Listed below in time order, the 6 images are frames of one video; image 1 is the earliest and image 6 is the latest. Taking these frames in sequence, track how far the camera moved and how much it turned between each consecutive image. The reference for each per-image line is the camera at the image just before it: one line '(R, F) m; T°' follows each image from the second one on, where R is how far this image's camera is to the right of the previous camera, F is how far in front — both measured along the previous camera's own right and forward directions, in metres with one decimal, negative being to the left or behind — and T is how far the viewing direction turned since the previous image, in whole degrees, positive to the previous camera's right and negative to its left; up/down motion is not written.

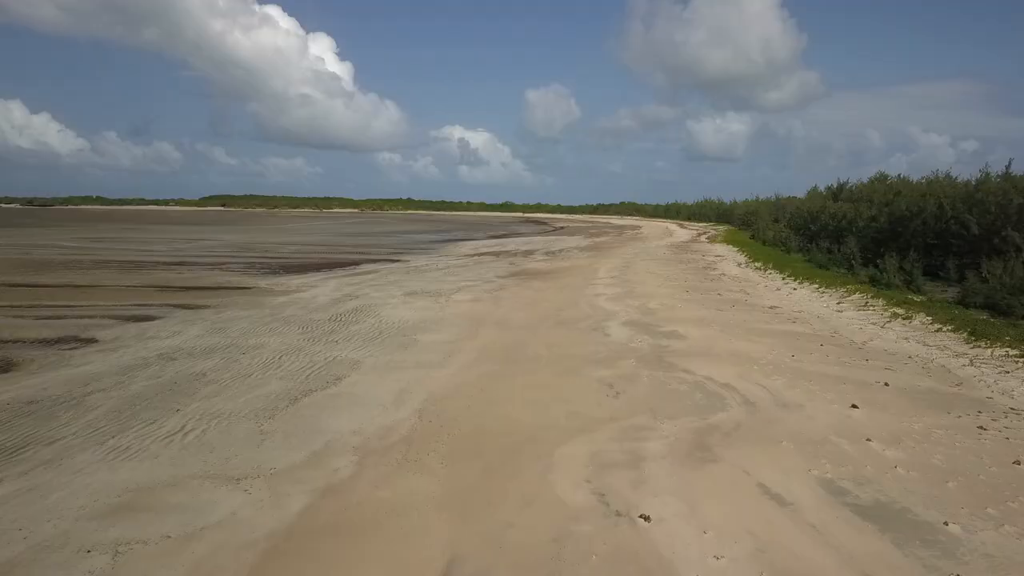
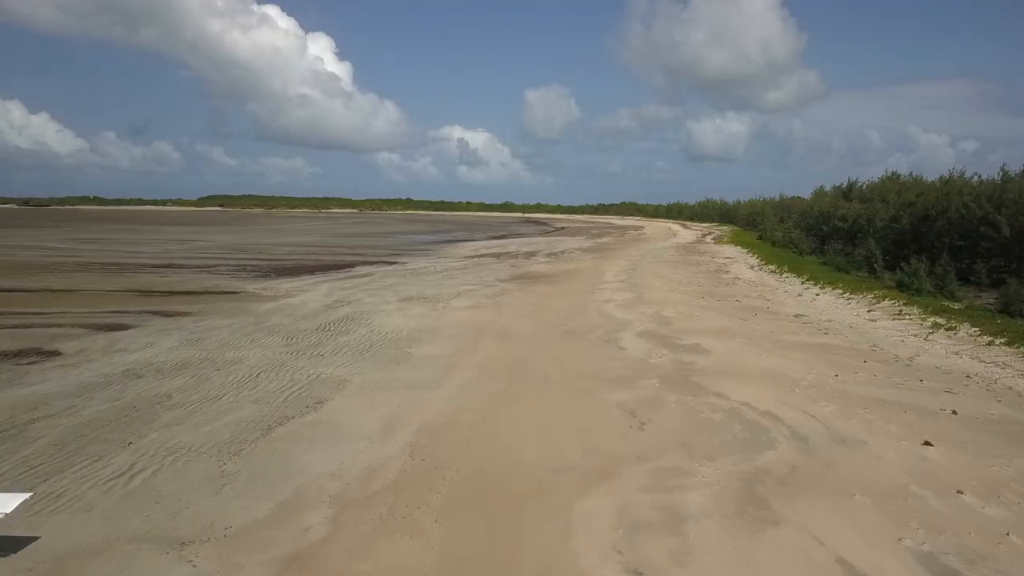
(-0.1, +1.6) m; 0°
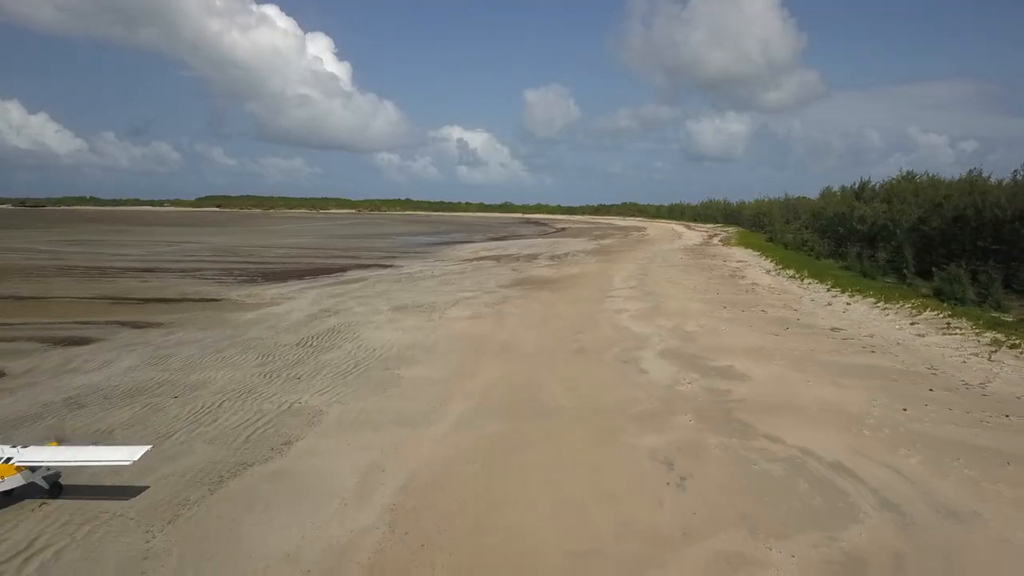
(-0.1, +2.0) m; 0°
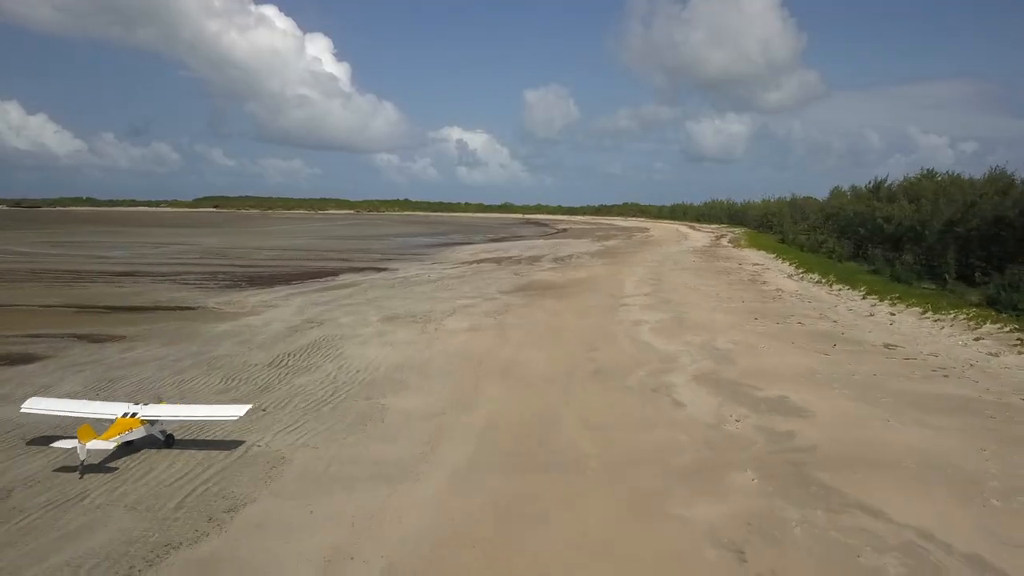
(-0.1, +2.3) m; 0°
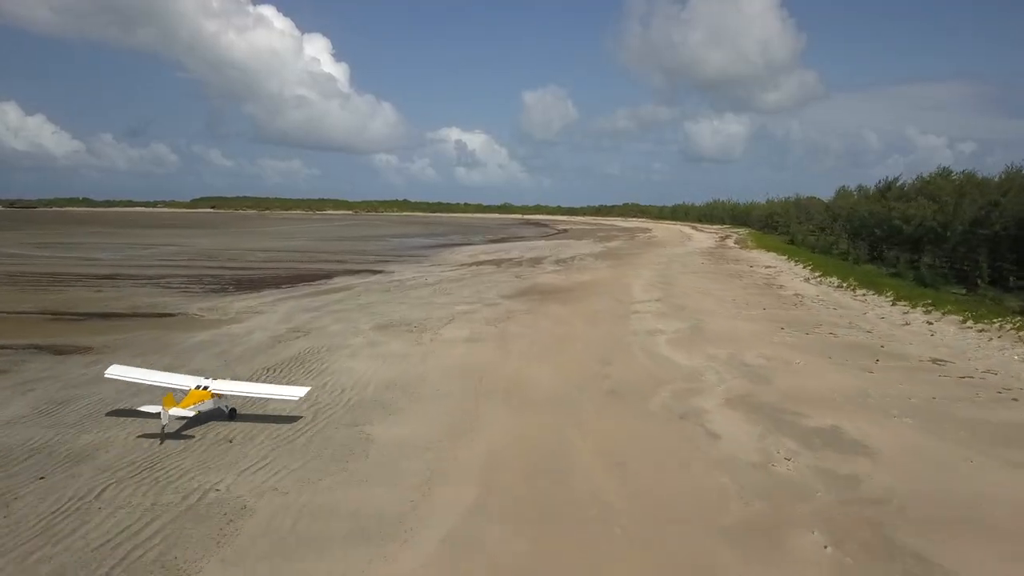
(-0.1, +1.6) m; 0°
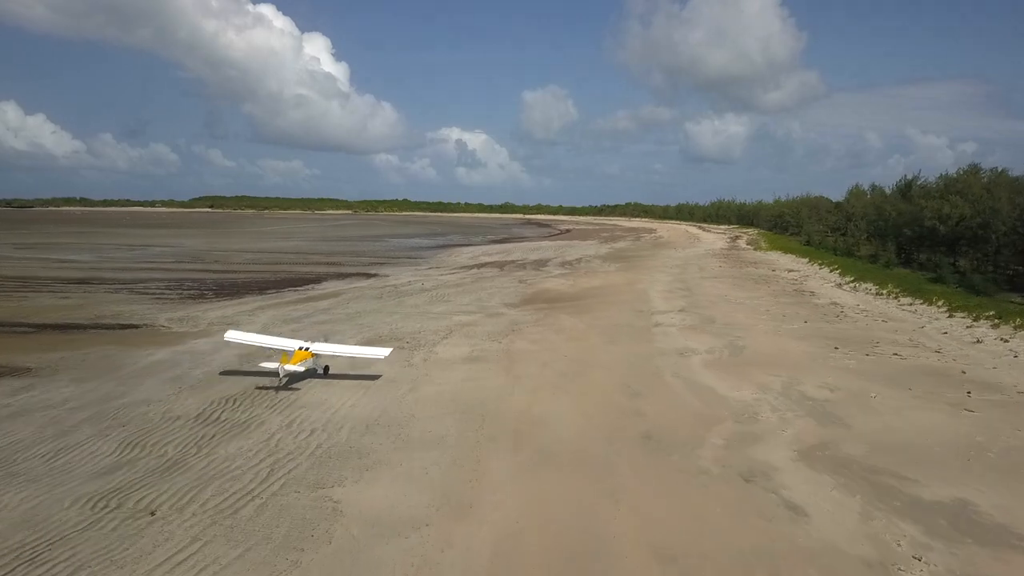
(-0.1, +2.4) m; 0°
